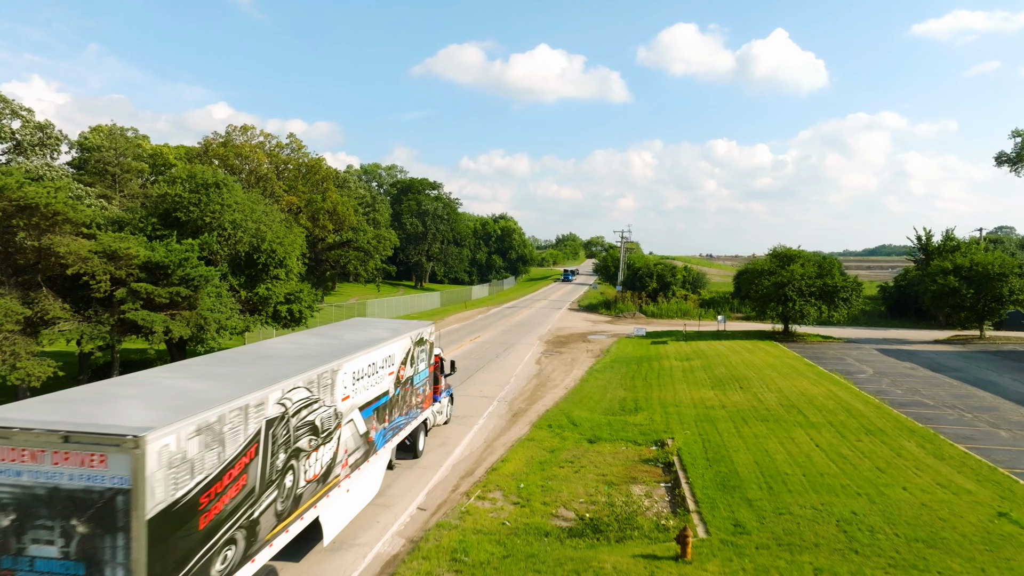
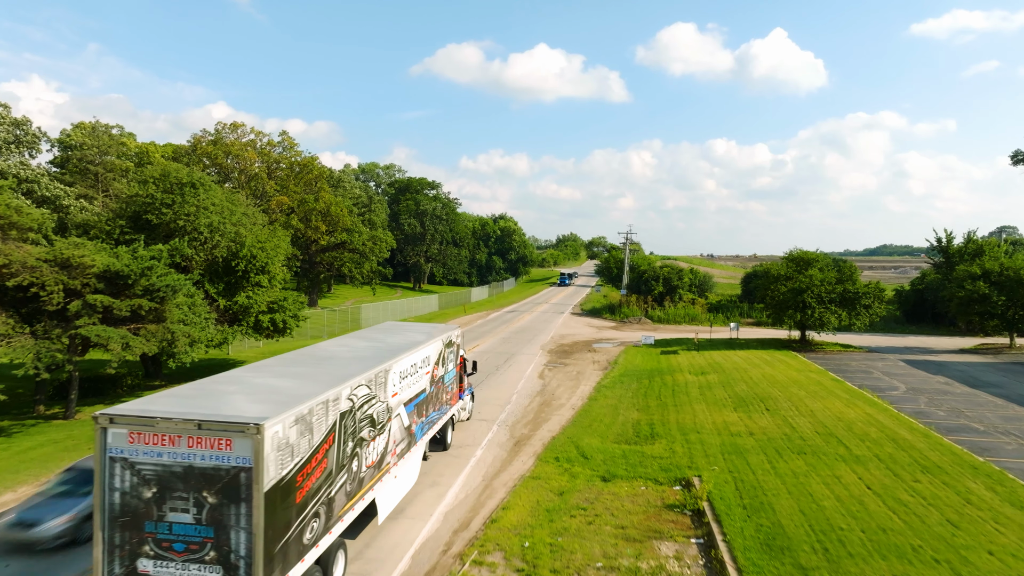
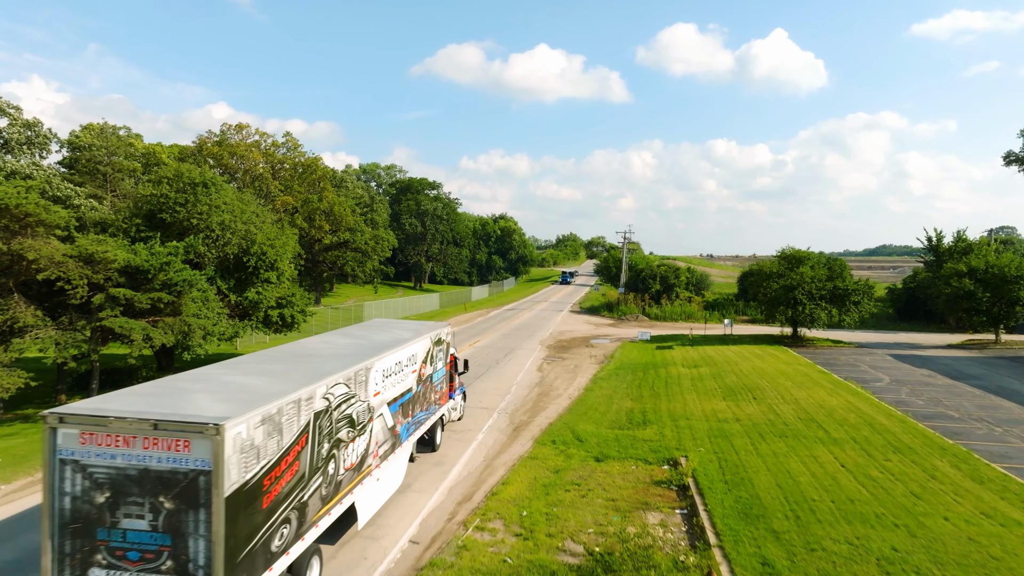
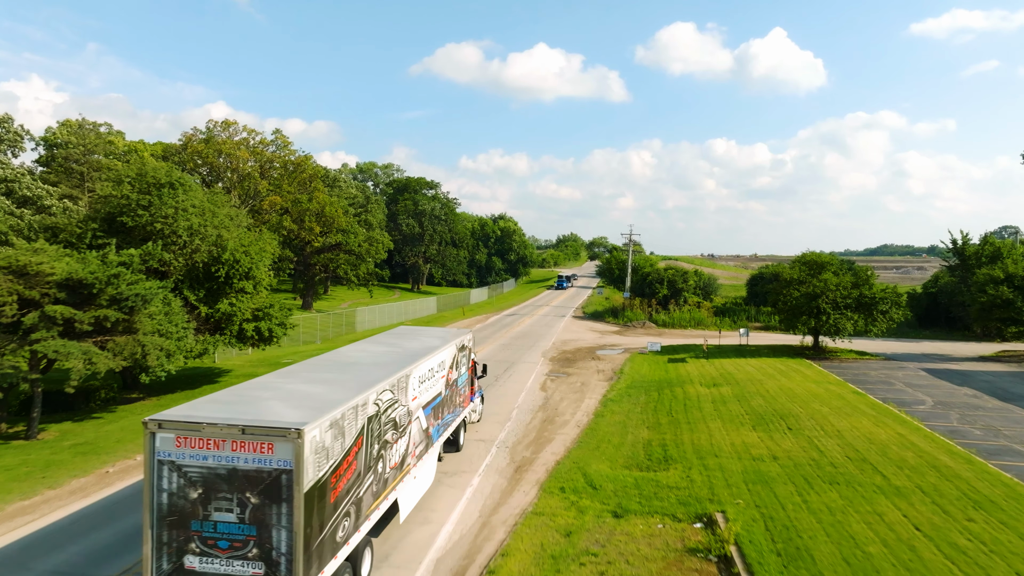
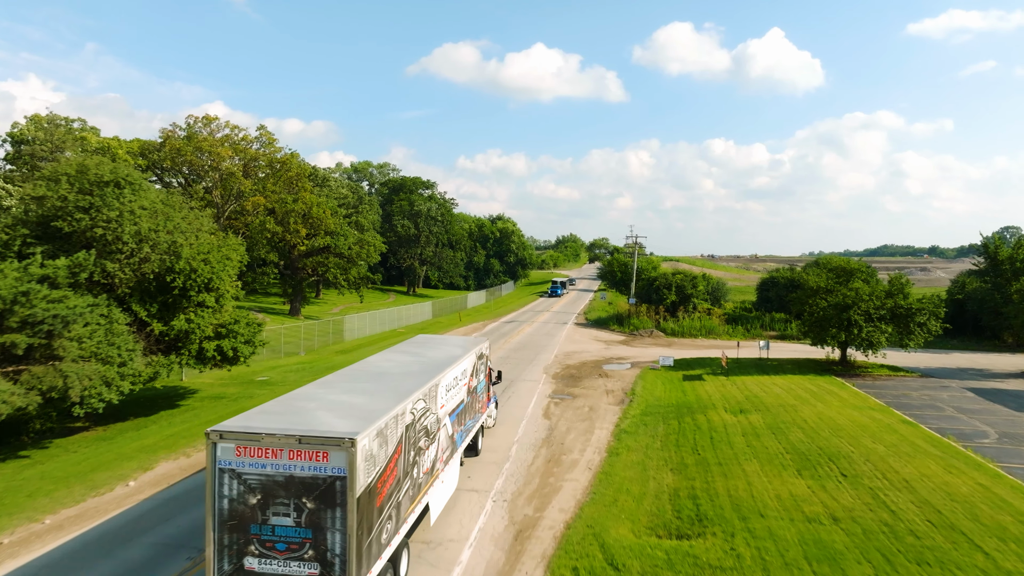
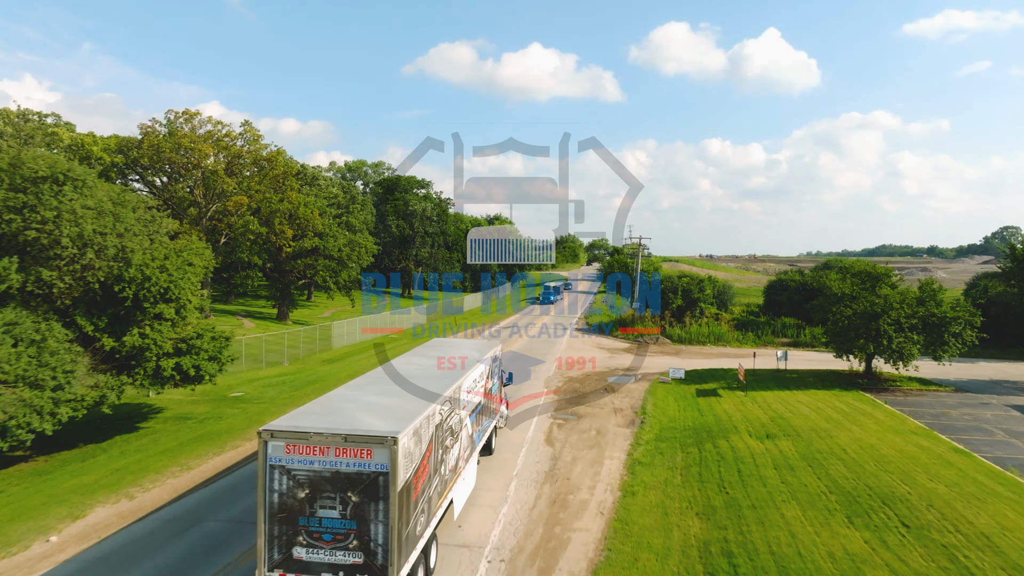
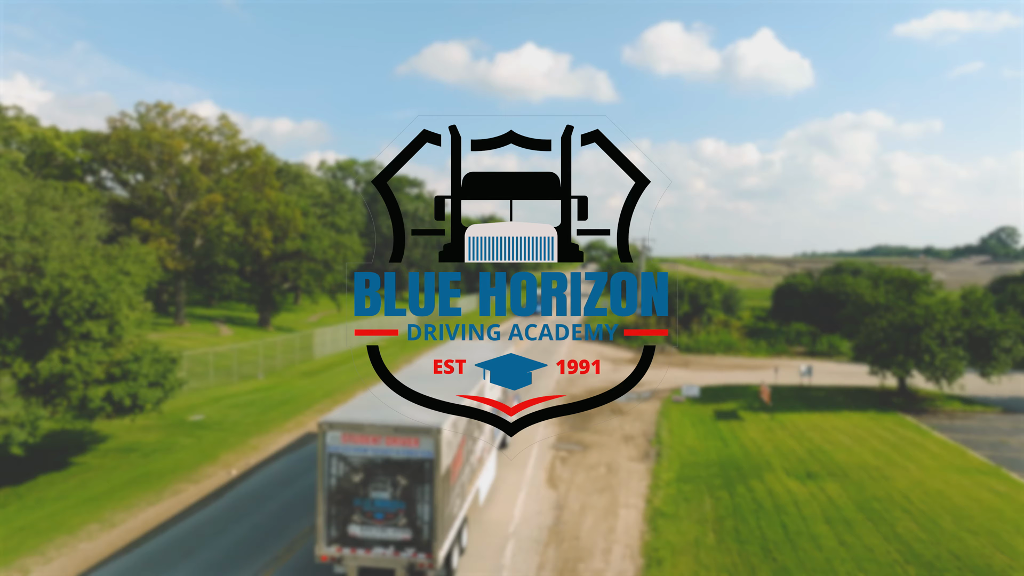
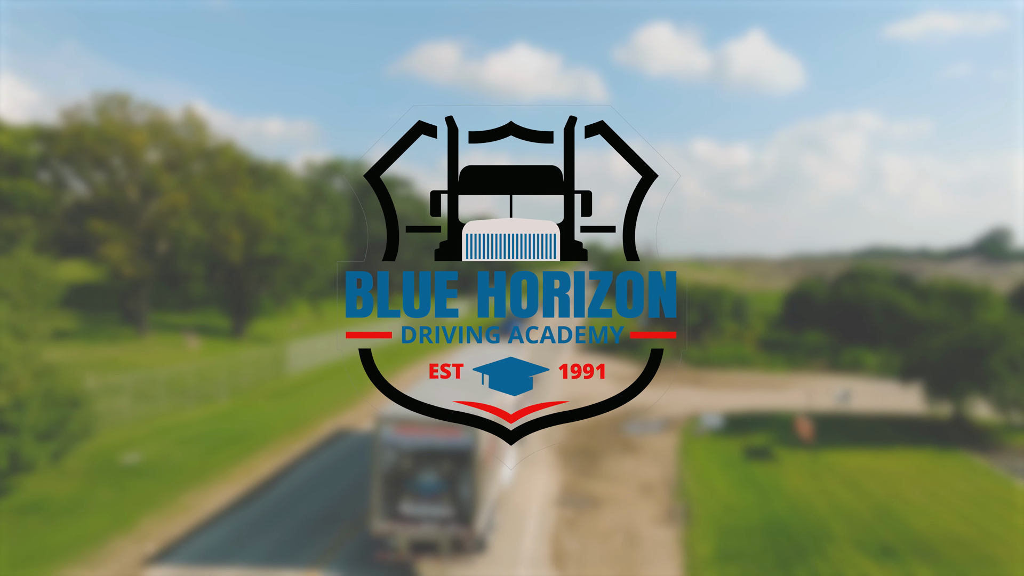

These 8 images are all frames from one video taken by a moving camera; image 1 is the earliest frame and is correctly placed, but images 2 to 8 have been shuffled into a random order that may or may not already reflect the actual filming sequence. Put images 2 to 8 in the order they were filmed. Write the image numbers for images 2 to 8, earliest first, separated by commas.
3, 2, 4, 5, 6, 7, 8
